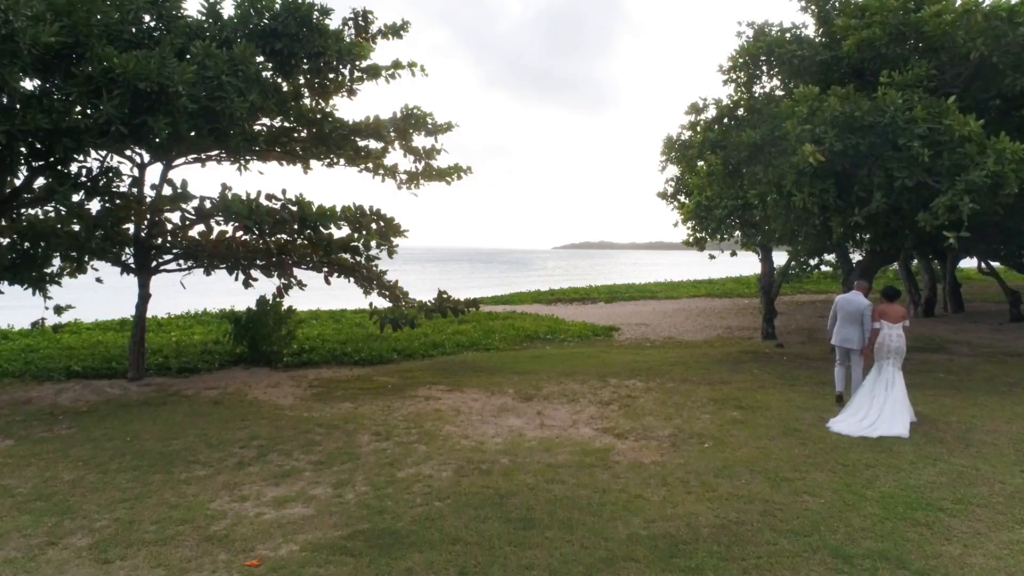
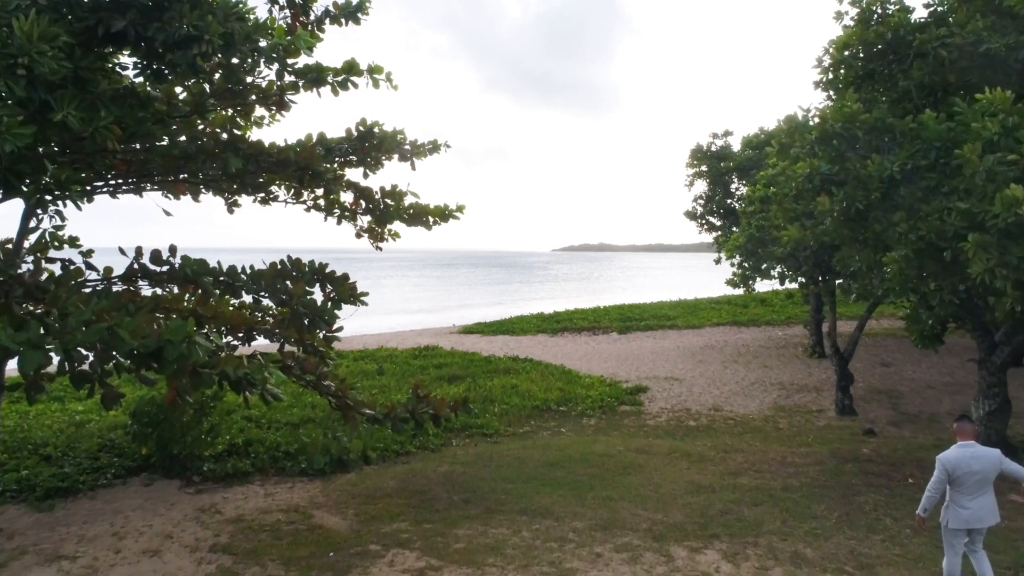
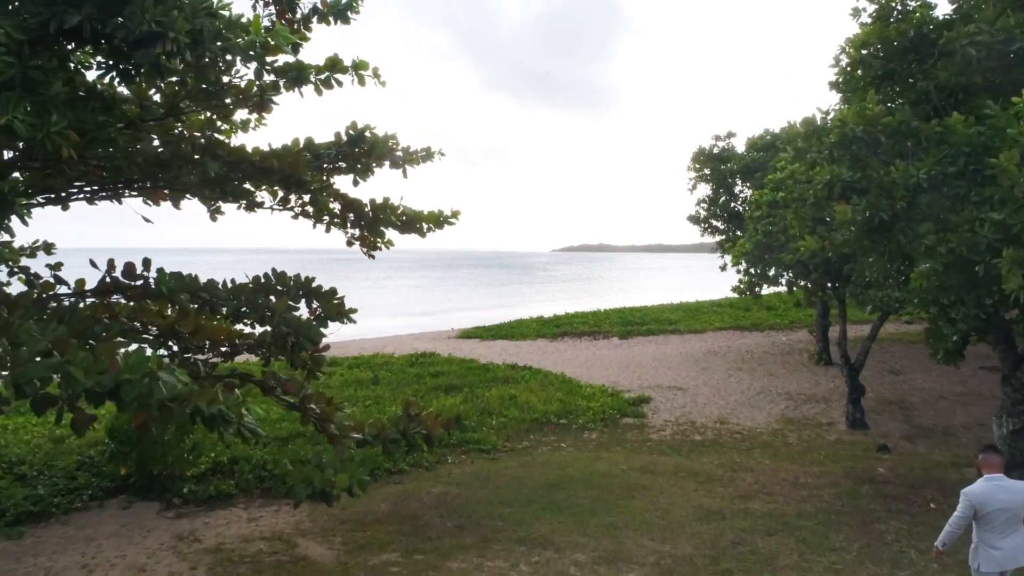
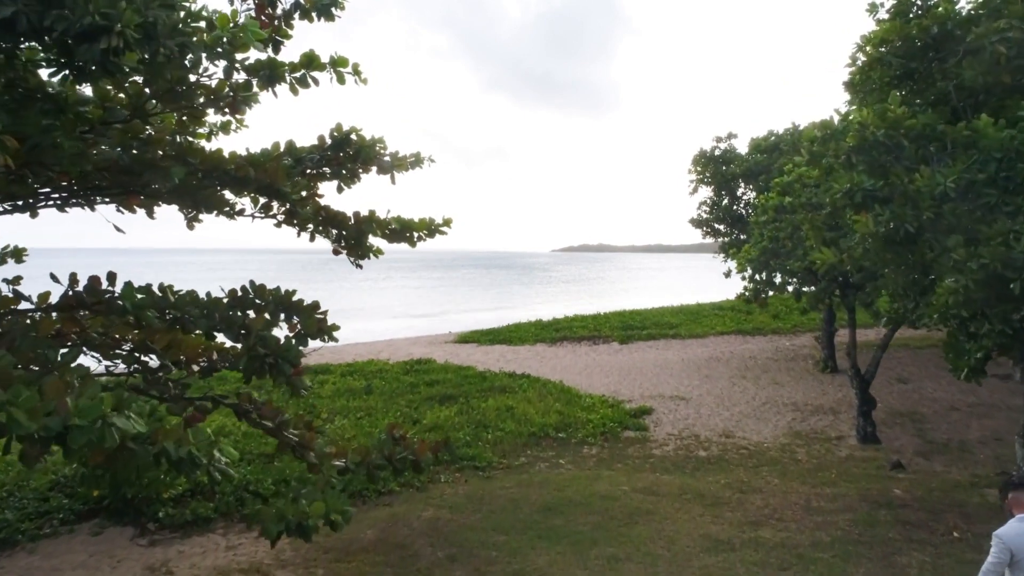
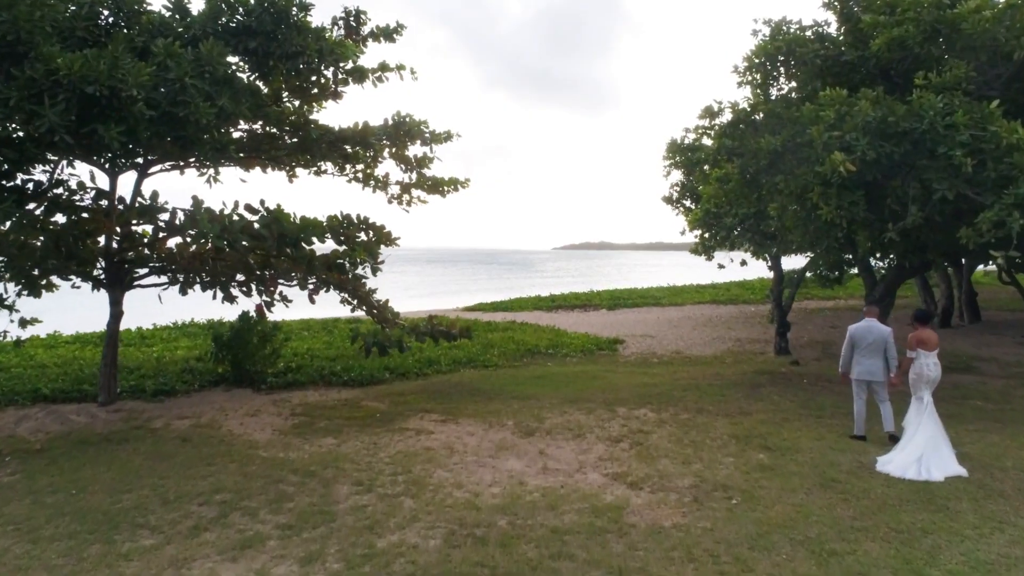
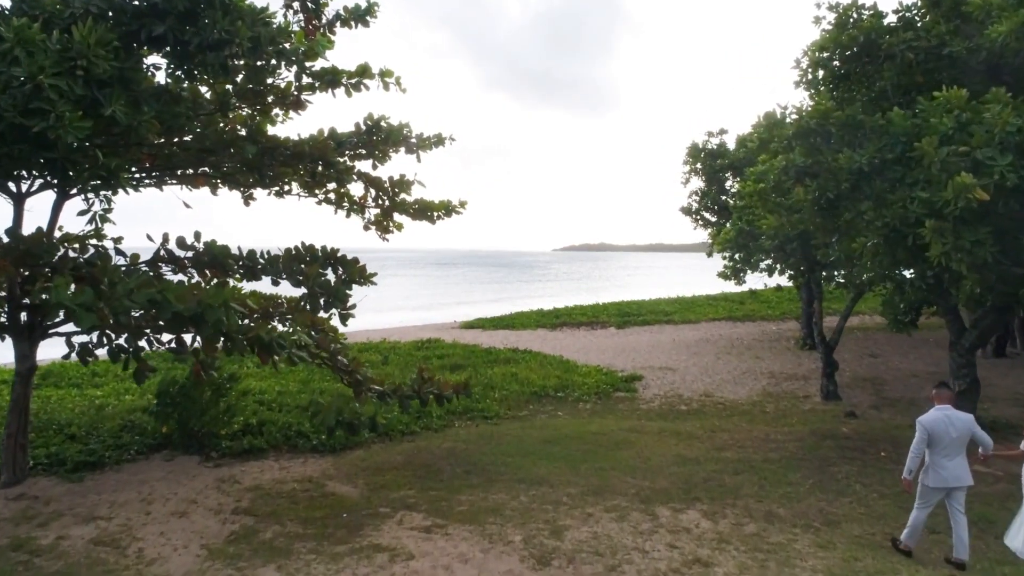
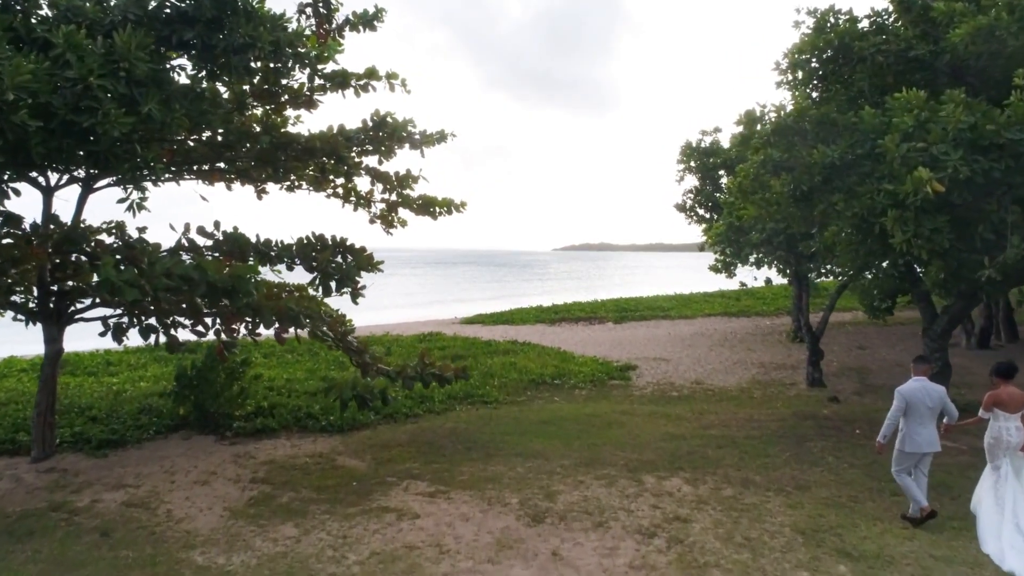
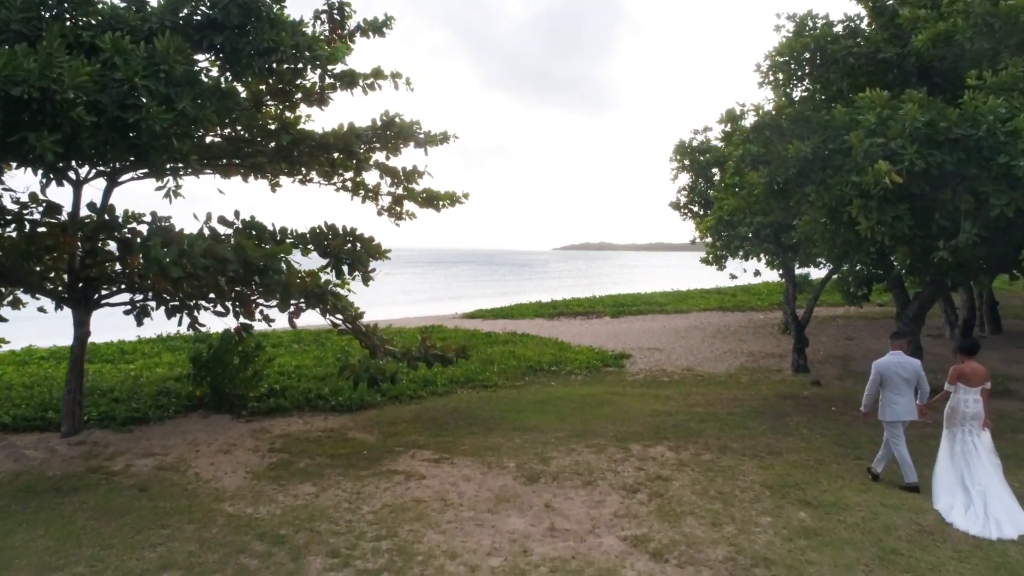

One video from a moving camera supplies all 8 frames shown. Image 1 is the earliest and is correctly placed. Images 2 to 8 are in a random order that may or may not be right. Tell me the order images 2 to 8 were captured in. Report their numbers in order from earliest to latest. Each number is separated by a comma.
5, 8, 7, 6, 2, 3, 4
